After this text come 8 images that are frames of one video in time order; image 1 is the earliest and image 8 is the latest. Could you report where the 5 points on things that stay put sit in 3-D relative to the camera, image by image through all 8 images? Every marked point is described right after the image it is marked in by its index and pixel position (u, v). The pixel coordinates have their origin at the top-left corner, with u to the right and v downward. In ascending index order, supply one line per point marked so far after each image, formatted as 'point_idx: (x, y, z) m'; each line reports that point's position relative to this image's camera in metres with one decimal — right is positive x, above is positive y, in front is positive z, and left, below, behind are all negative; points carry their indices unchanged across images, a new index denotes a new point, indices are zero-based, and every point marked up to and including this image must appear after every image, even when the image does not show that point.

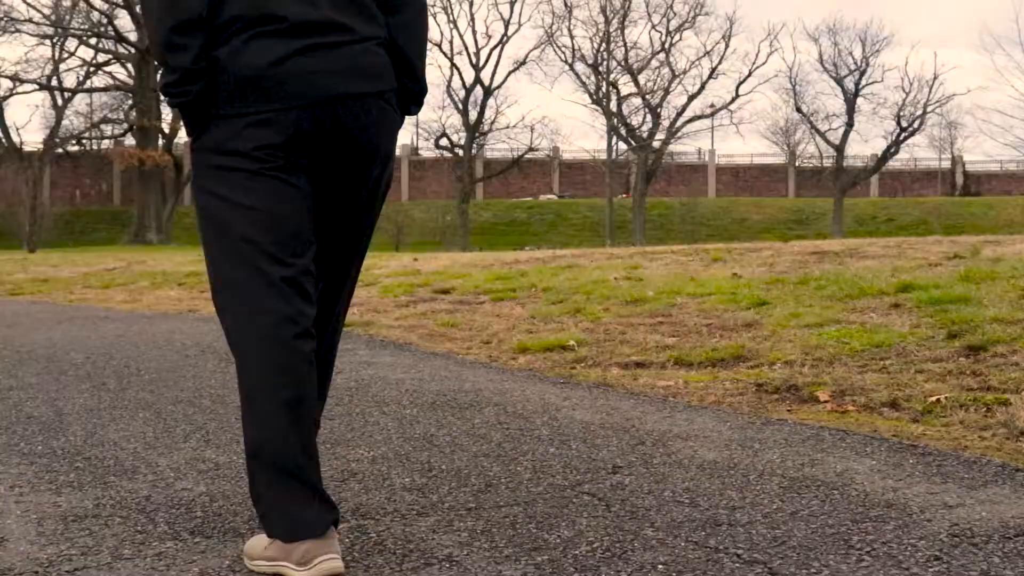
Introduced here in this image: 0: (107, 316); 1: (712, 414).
0: (-3.5, -0.2, +11.4) m
1: (+0.7, -0.5, +4.9) m
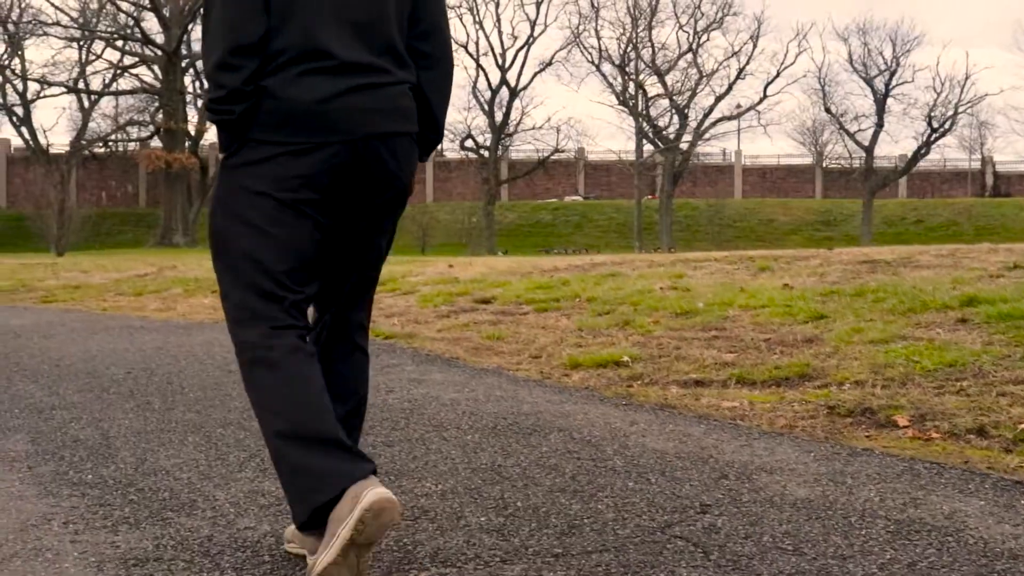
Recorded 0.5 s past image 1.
0: (-3.1, -0.3, +11.3) m
1: (+1.0, -0.5, +4.6) m
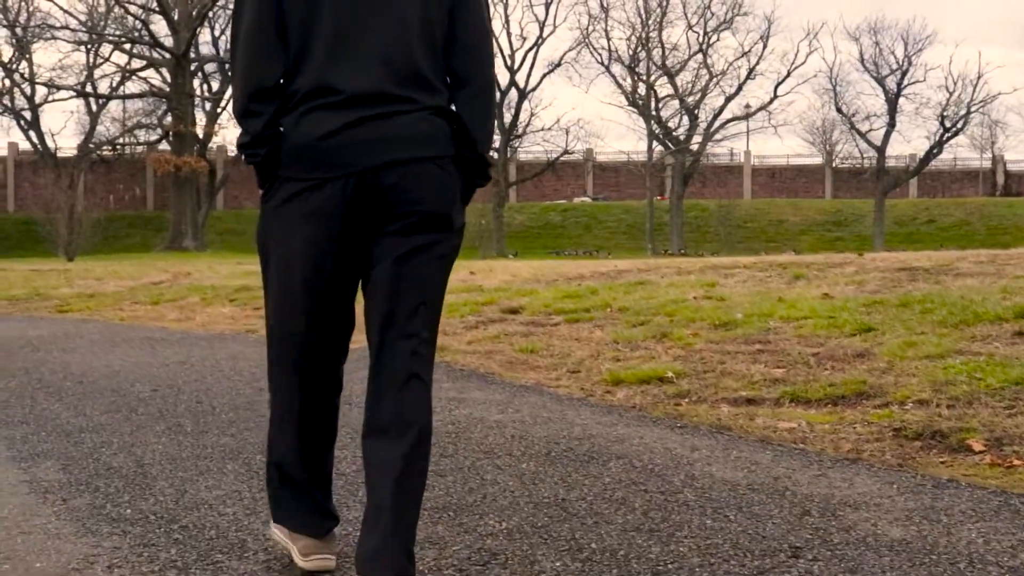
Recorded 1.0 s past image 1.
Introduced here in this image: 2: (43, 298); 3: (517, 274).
0: (-2.9, -0.4, +11.1) m
1: (+1.2, -0.6, +4.4) m
2: (-5.8, -0.1, +16.2) m
3: (+0.1, +0.1, +14.2) m
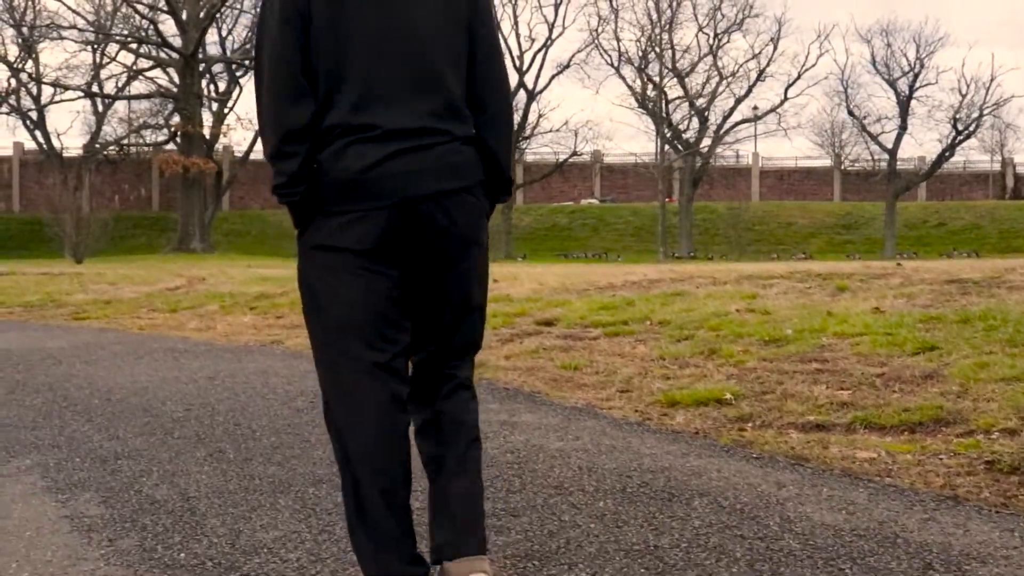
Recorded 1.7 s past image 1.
0: (-2.6, -0.5, +10.8) m
1: (+1.4, -0.7, +4.1) m
2: (-5.5, -0.2, +15.9) m
3: (+0.3, +0.1, +13.9) m
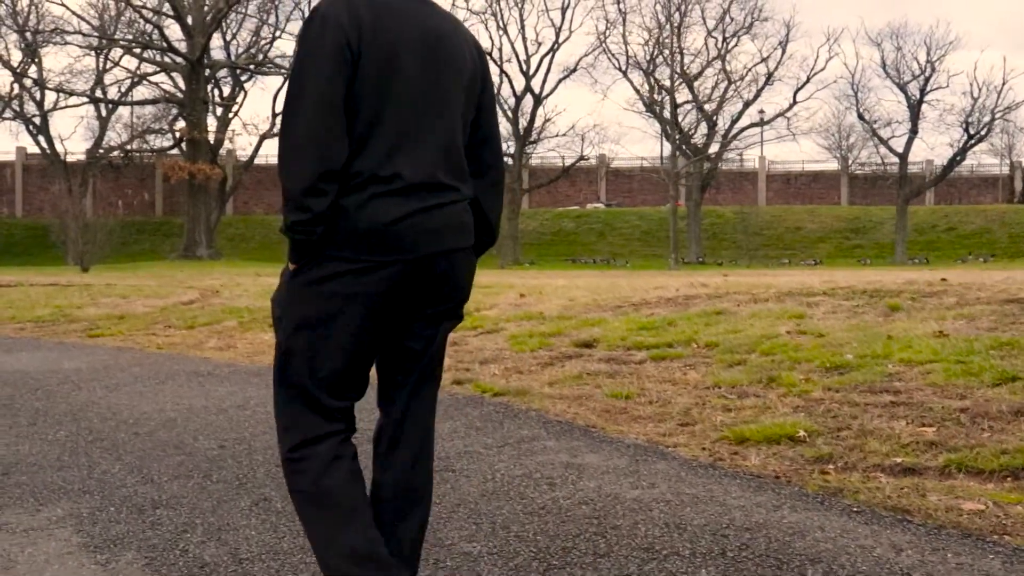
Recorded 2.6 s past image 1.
0: (-2.4, -0.6, +10.3) m
1: (+1.7, -0.8, +3.7) m
2: (-5.2, -0.4, +15.5) m
3: (+0.6, -0.1, +13.5) m
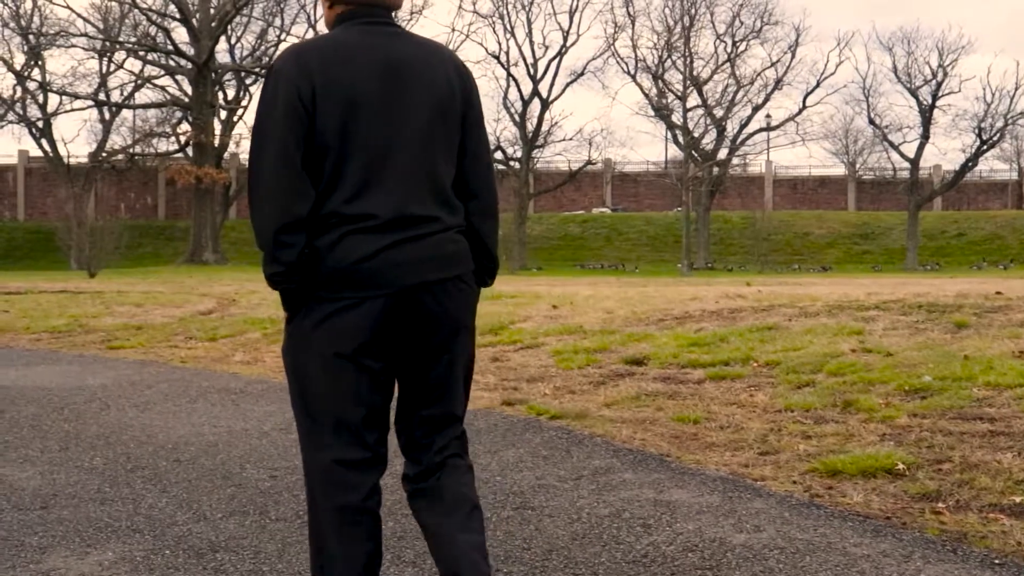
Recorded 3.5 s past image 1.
0: (-2.0, -0.7, +9.9) m
1: (+2.0, -0.9, +3.2) m
2: (-4.9, -0.5, +15.1) m
3: (+1.0, -0.2, +13.0) m
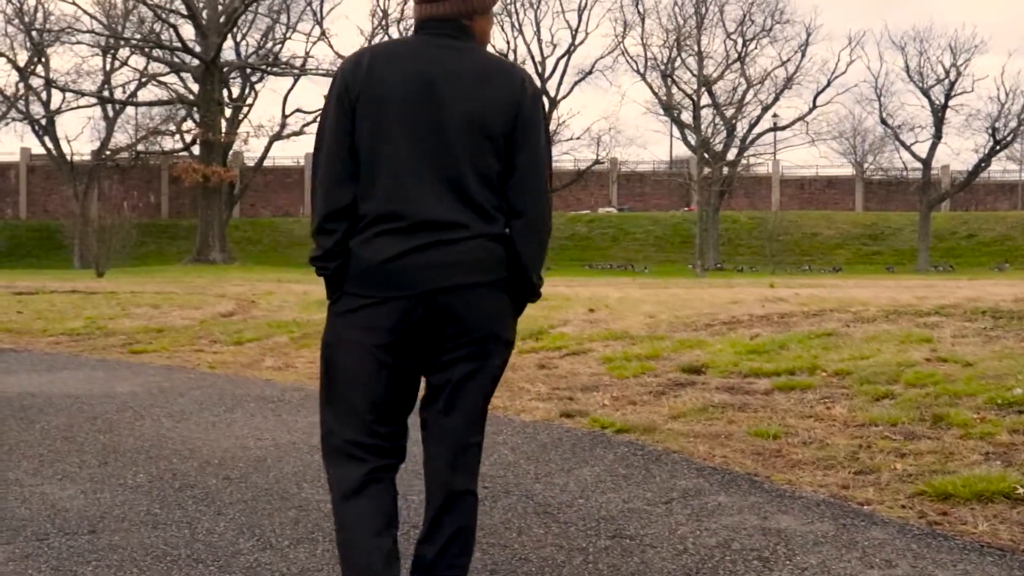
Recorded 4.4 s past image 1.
0: (-1.7, -0.8, +9.5) m
1: (+2.4, -1.0, +2.8) m
2: (-4.5, -0.5, +14.6) m
3: (+1.3, -0.2, +12.6) m
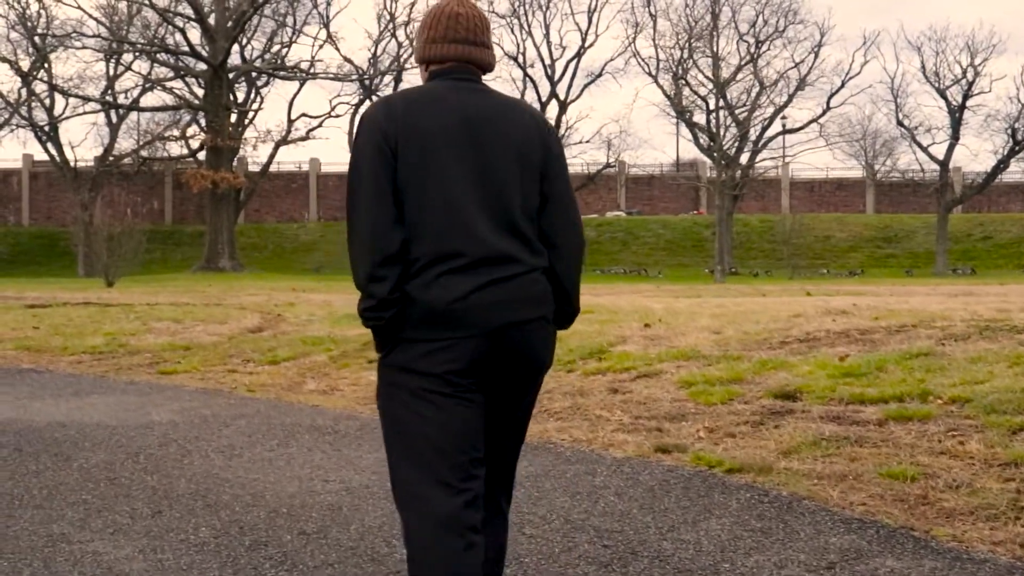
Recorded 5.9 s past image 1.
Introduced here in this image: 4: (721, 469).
0: (-1.2, -0.9, +8.7) m
1: (+2.9, -1.1, +2.0) m
2: (-4.0, -0.7, +13.9) m
3: (+1.8, -0.4, +11.8) m
4: (+1.0, -0.9, +6.6) m
